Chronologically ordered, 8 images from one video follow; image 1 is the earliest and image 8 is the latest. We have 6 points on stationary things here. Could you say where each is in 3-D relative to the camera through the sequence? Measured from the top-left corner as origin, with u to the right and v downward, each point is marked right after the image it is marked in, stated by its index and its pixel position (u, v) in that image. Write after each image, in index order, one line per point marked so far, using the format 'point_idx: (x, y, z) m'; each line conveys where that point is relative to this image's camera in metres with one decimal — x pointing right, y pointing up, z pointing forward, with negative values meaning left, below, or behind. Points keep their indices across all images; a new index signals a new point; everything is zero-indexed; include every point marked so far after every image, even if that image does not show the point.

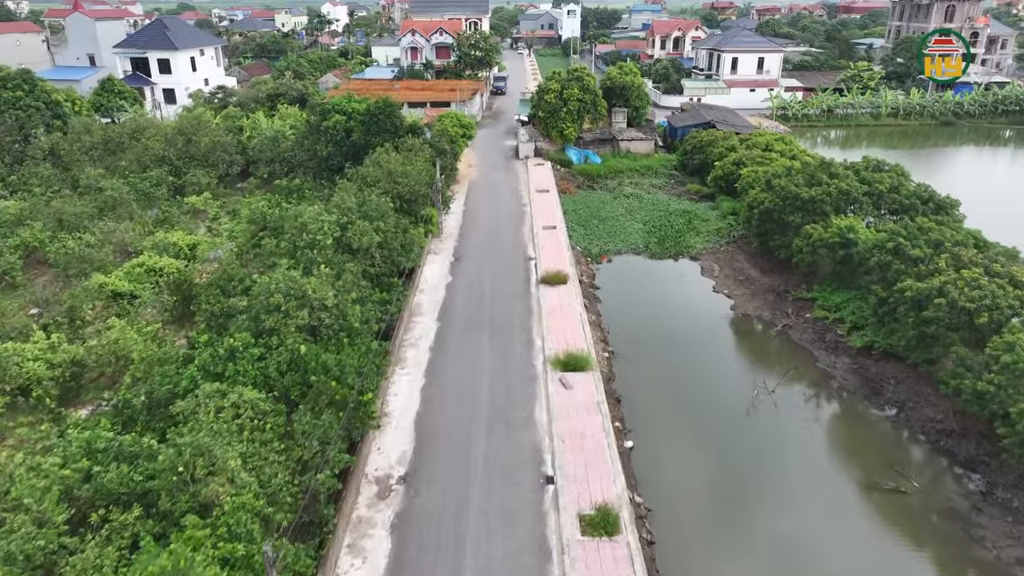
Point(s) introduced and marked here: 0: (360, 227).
0: (-3.6, +1.5, +16.3) m
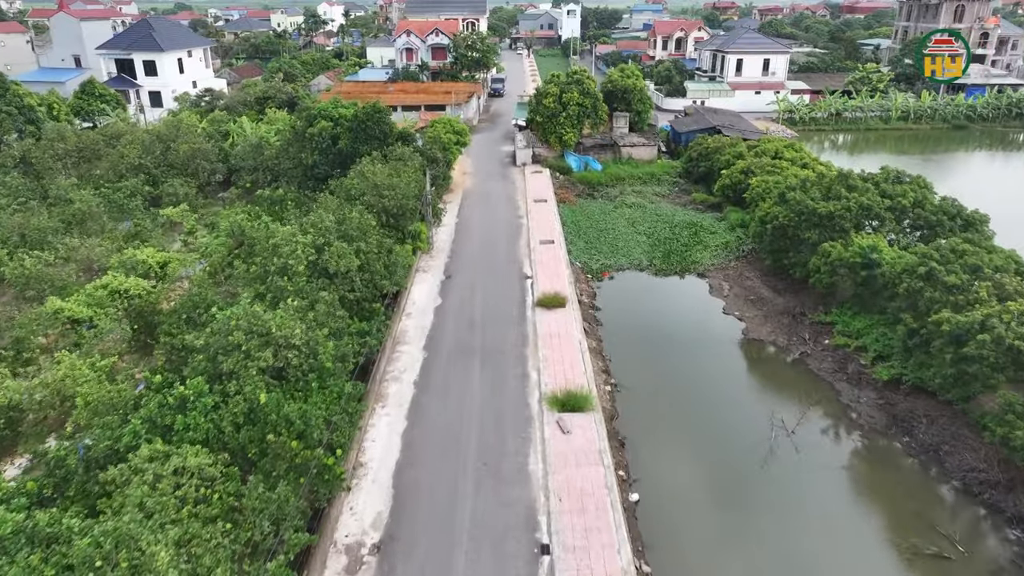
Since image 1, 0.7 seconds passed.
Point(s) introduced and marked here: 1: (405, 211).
0: (-3.8, +0.9, +14.9) m
1: (-3.1, +2.2, +19.7) m
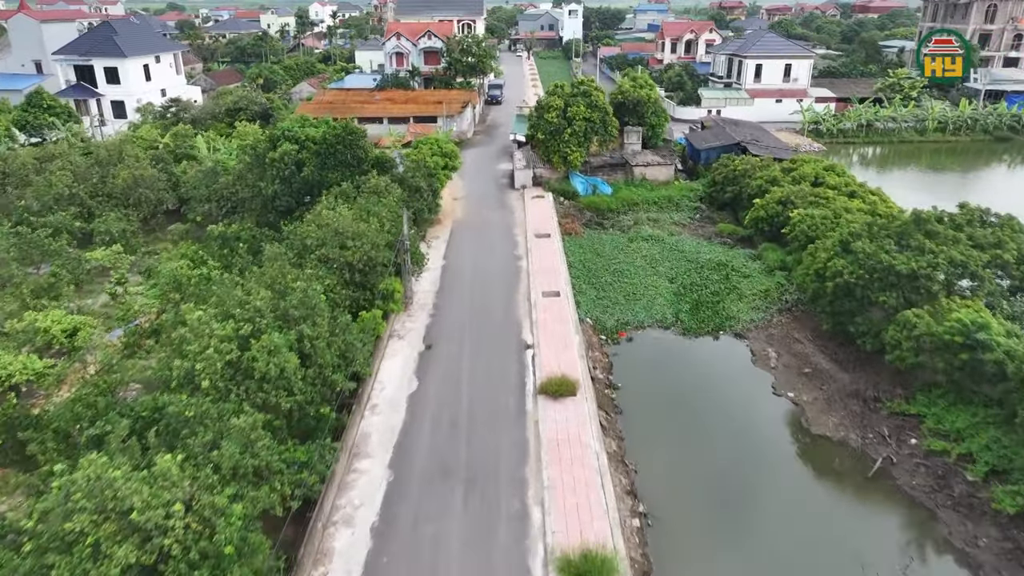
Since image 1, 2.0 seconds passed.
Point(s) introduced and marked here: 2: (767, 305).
0: (-3.9, -0.8, +10.9) m
1: (-3.2, +0.5, +15.7) m
2: (+7.3, -0.5, +19.4) m
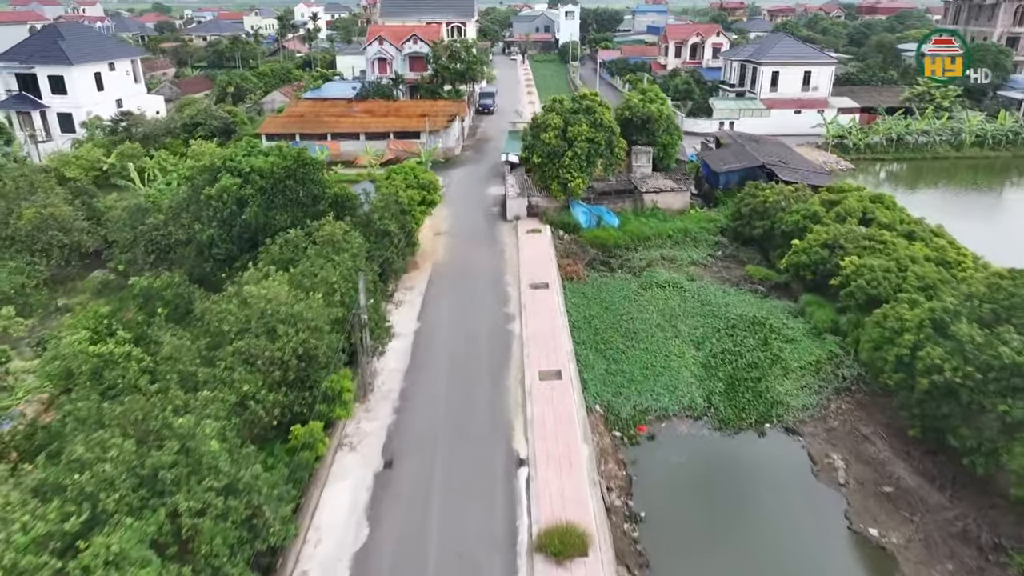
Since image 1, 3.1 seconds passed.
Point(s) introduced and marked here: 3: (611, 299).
0: (-4.1, -2.5, +6.9) m
1: (-3.4, -1.2, +11.8) m
2: (+7.0, -2.2, +15.5) m
3: (+2.9, -0.3, +19.7) m
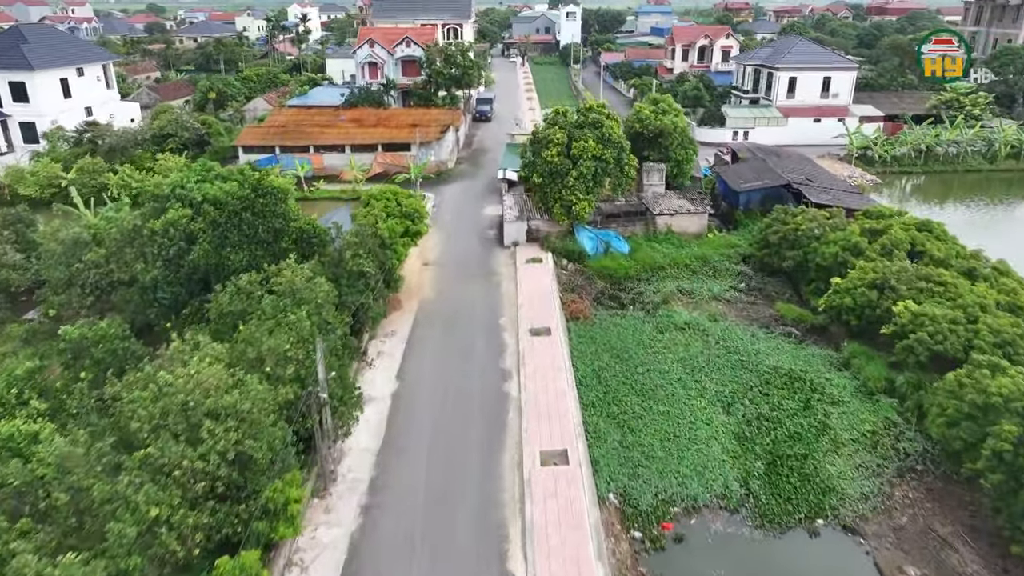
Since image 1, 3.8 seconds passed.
0: (-4.2, -3.7, +4.3) m
1: (-3.5, -2.3, +9.1) m
2: (+6.9, -3.3, +12.9) m
3: (+2.8, -1.4, +17.1) m
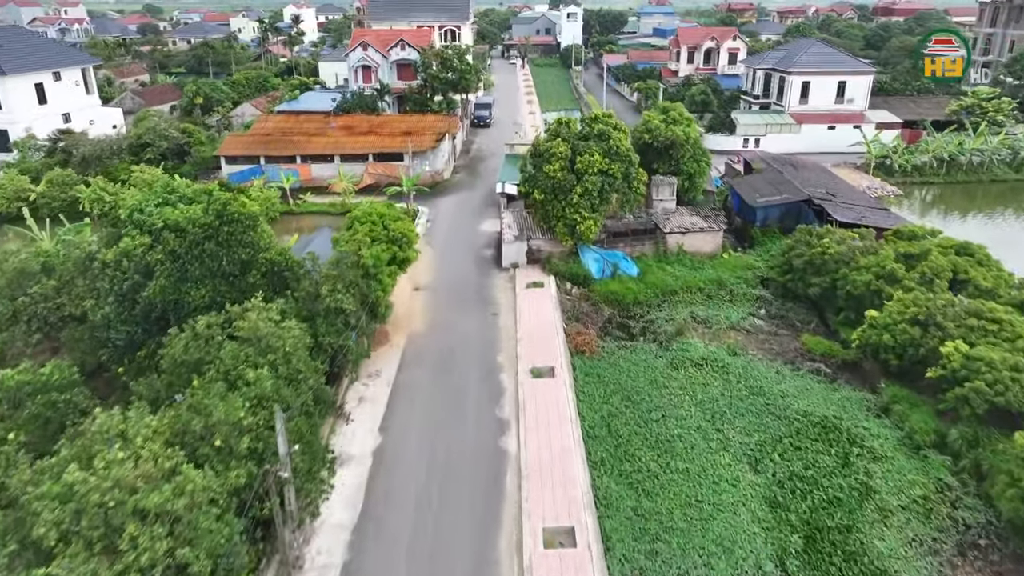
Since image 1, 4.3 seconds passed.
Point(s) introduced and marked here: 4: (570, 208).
0: (-4.2, -4.4, +2.5) m
1: (-3.5, -3.1, +7.4) m
2: (+6.9, -4.1, +11.1) m
3: (+2.7, -2.2, +15.3) m
4: (+1.7, +2.3, +19.7) m
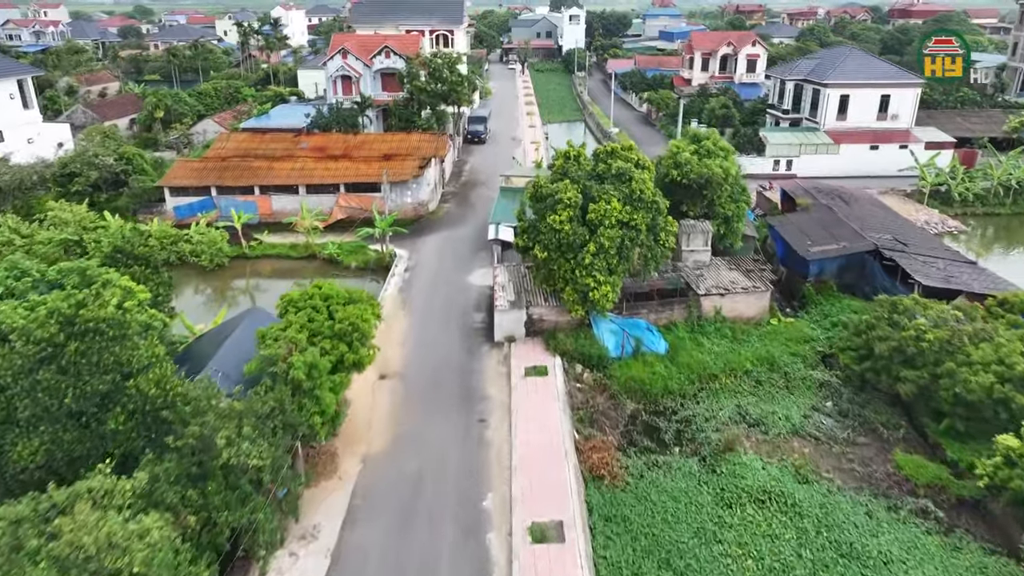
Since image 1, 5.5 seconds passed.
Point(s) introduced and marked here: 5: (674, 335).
0: (-4.3, -6.3, -1.8) m
1: (-3.6, -5.0, +3.0) m
2: (+6.8, -6.0, +6.7) m
3: (+2.6, -4.1, +10.9) m
4: (+1.5, +0.4, +15.4) m
5: (+3.9, -1.2, +16.4) m
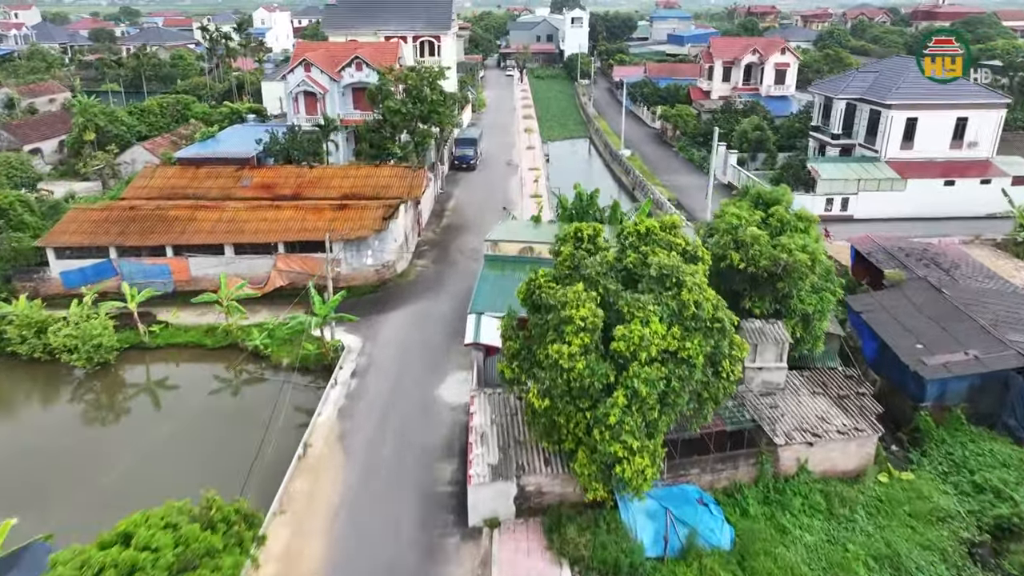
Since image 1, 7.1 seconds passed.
0: (-4.6, -8.7, -7.5) m
1: (-3.9, -7.4, -2.7) m
2: (+6.5, -8.4, +1.0) m
3: (+2.3, -6.6, +5.2) m
4: (+1.3, -2.0, +9.7) m
5: (+3.7, -3.6, +10.7) m
